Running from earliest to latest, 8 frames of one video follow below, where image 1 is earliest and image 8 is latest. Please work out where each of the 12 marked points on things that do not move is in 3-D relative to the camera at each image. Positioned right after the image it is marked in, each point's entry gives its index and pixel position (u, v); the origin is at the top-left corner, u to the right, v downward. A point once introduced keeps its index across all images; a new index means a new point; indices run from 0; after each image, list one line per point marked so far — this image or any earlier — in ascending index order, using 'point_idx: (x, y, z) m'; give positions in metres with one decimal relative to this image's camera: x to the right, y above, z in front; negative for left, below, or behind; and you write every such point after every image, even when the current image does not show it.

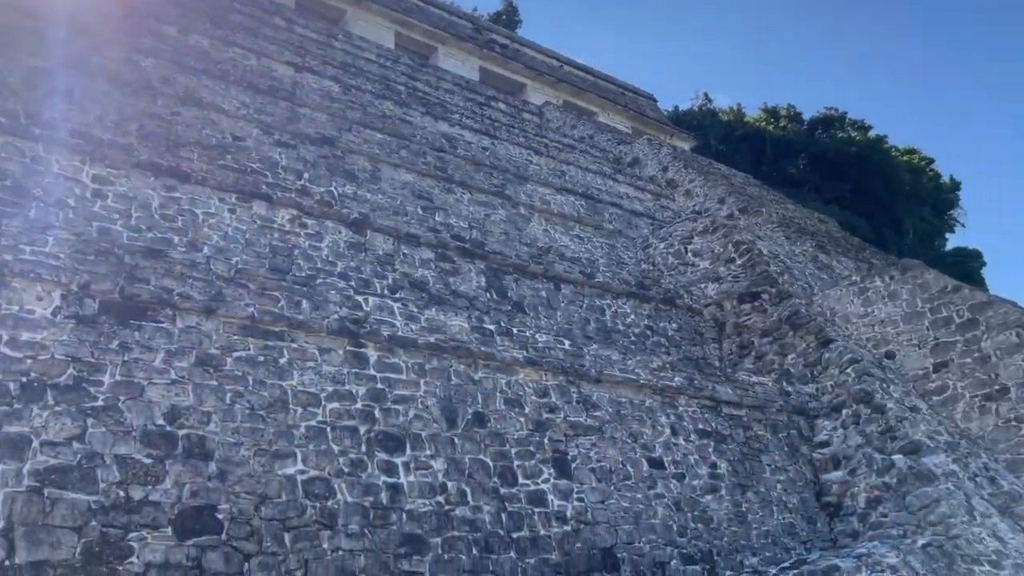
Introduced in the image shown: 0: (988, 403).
0: (+5.1, -1.2, +9.1) m
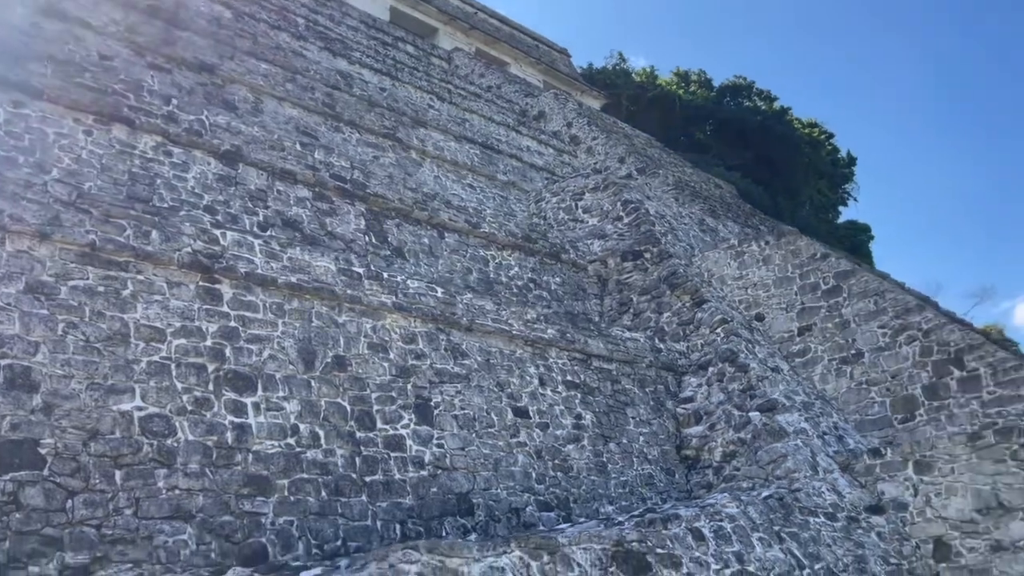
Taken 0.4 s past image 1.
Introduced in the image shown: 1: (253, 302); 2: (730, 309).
0: (+3.7, -0.9, +9.6) m
1: (-1.8, -0.1, +5.9) m
2: (+2.7, -0.3, +10.4) m
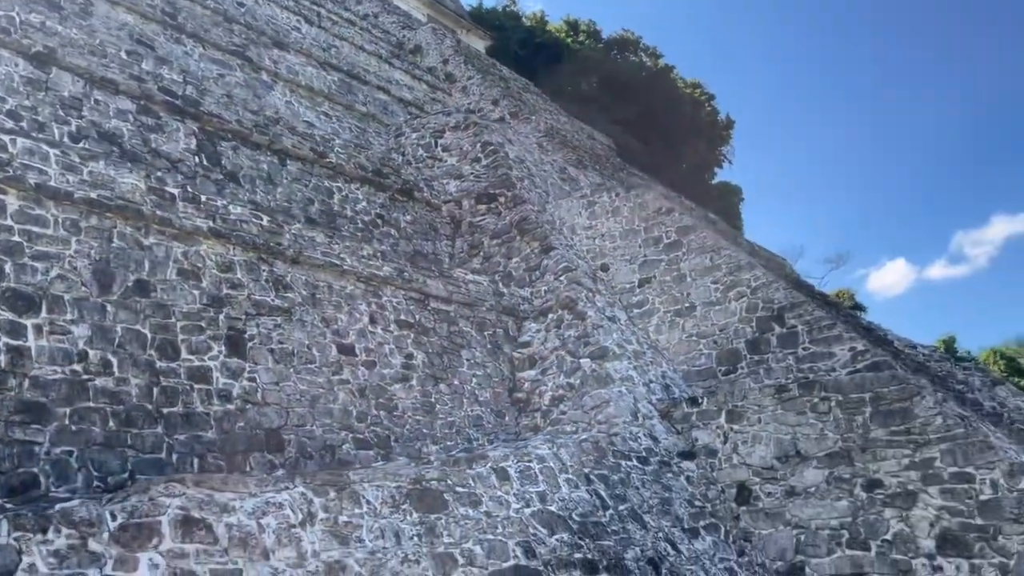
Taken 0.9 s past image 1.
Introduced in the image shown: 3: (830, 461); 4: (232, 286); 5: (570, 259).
0: (+1.9, -0.4, +9.9) m
1: (-3.0, +0.5, +5.5) m
2: (+0.8, +0.4, +10.5) m
3: (+2.7, -1.5, +7.2) m
4: (-2.1, 0.0, +6.5) m
5: (+0.7, +0.3, +10.2) m
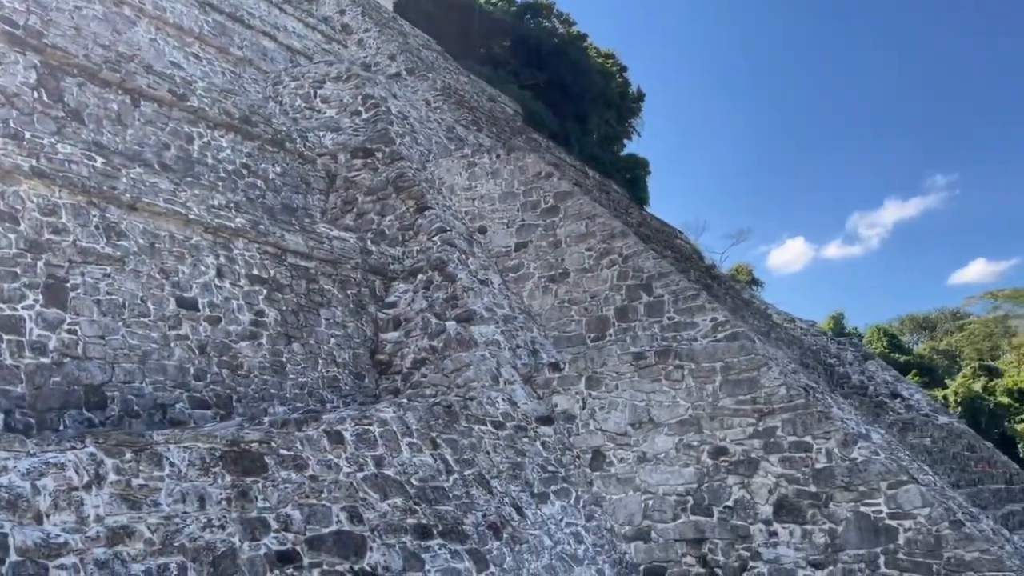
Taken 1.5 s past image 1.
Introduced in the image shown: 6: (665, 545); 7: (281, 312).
0: (+0.4, 0.0, +9.9) m
1: (-4.0, +0.8, +4.9) m
2: (-0.7, +0.8, +10.3) m
3: (+1.4, -1.2, +7.3) m
4: (-3.2, +0.4, +6.0) m
5: (-0.8, +0.8, +10.0) m
6: (+1.3, -2.1, +7.1) m
7: (-2.1, -0.2, +7.6) m
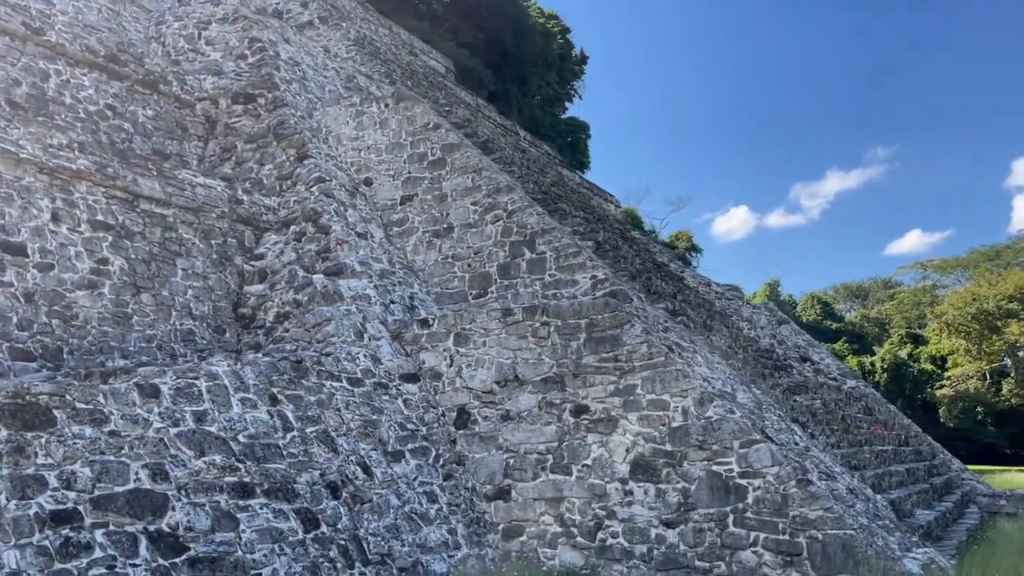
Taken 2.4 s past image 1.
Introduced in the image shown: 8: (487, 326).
0: (-0.9, +0.5, +9.6) m
1: (-4.9, +1.2, +4.3) m
2: (-2.0, +1.4, +9.9) m
3: (+0.3, -0.8, +7.1) m
4: (-4.3, +0.8, +5.4) m
5: (-2.1, +1.3, +9.6) m
6: (+0.1, -1.8, +6.9) m
7: (-3.2, +0.2, +7.2) m
8: (-0.2, -0.3, +7.5) m
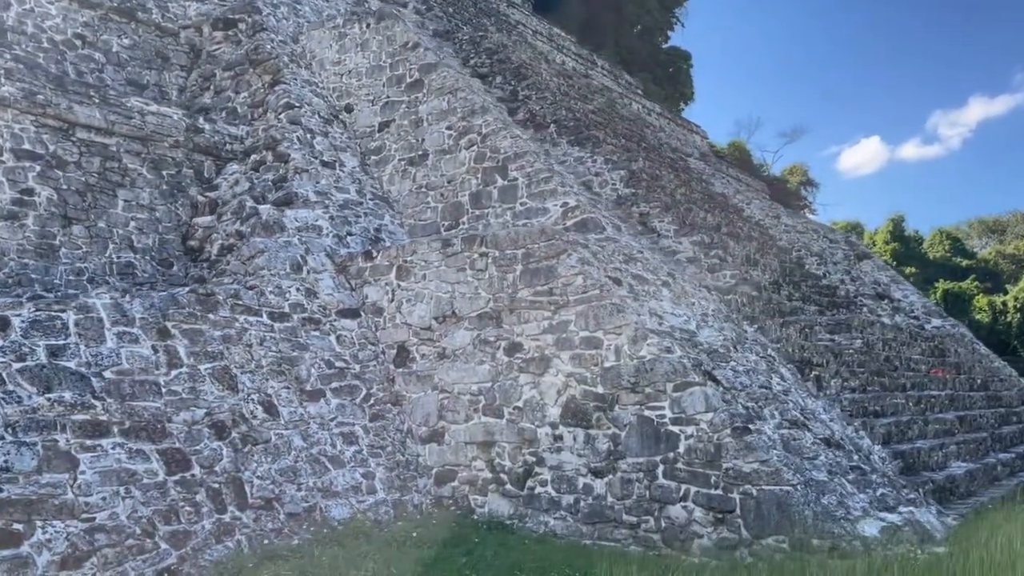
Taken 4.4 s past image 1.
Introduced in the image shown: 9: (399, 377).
0: (-1.1, +1.3, +9.0) m
1: (-5.8, +1.5, +4.2) m
2: (-2.2, +2.1, +9.4) m
3: (-0.3, -0.3, +6.5) m
4: (-5.0, +1.2, +5.3) m
5: (-2.3, +2.1, +9.2) m
6: (-0.4, -1.2, +6.5) m
7: (-3.7, +0.8, +7.0) m
8: (-0.7, +0.2, +6.9) m
9: (-0.9, -0.7, +6.9) m
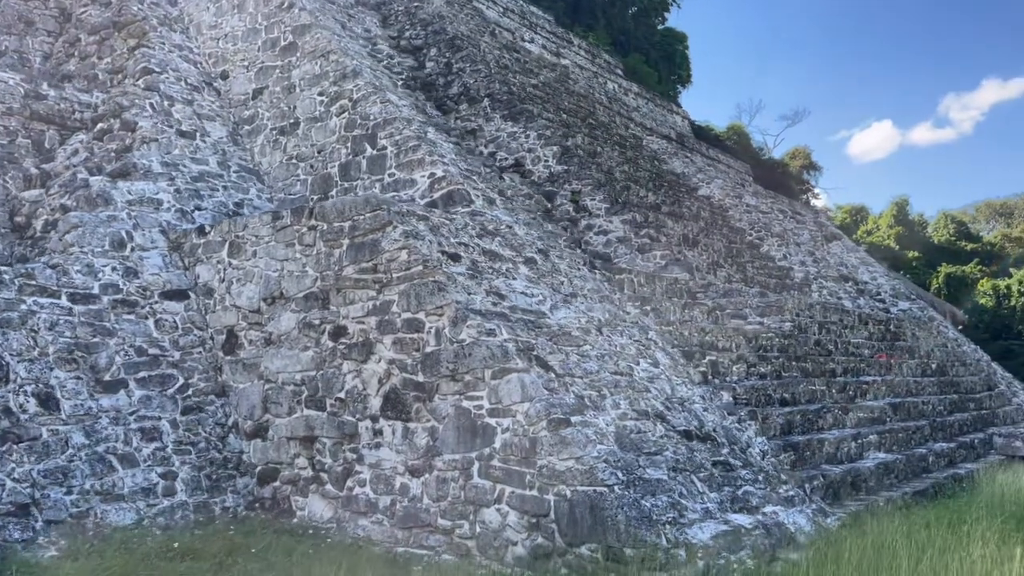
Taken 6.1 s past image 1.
0: (-2.3, +1.5, +8.3) m
1: (-7.0, +1.6, +3.5) m
2: (-3.4, +2.3, +8.7) m
3: (-1.4, -0.1, +5.8) m
4: (-6.1, +1.3, +4.6) m
5: (-3.5, +2.2, +8.4) m
6: (-1.6, -1.1, +5.8) m
7: (-4.9, +0.9, +6.3) m
8: (-1.9, +0.4, +6.2) m
9: (-2.1, -0.6, +6.2) m
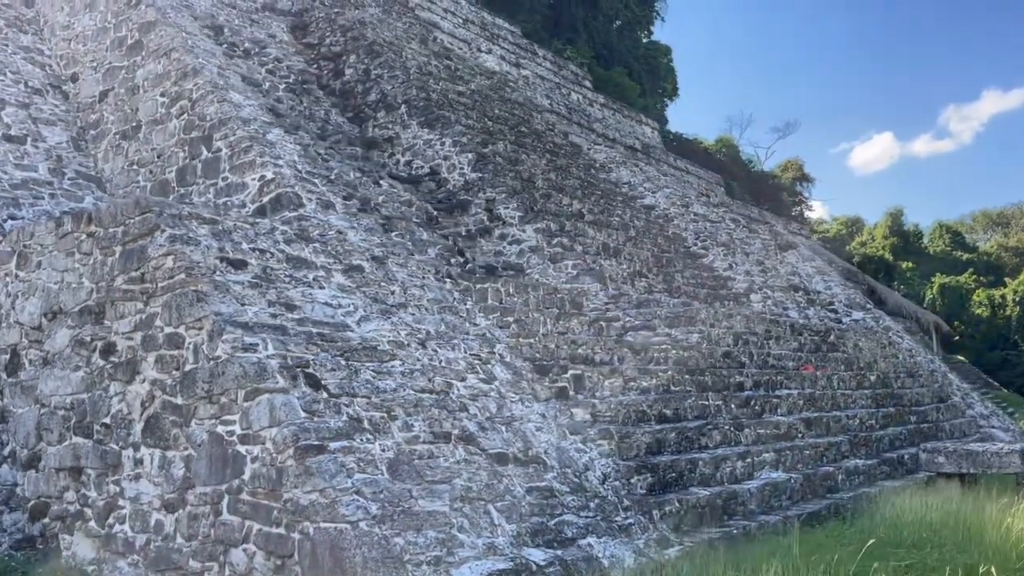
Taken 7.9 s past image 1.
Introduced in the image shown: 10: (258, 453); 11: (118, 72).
0: (-3.5, +1.3, +7.8) m
1: (-8.2, +1.5, +3.0) m
2: (-4.7, +2.2, +8.1) m
3: (-2.7, -0.2, +5.3) m
4: (-7.4, +1.2, +4.1) m
5: (-4.8, +2.1, +7.9) m
6: (-2.8, -1.1, +5.2) m
7: (-6.2, +0.8, +5.7) m
8: (-3.1, +0.3, +5.7) m
9: (-3.3, -0.7, +5.6) m
10: (-1.3, -0.8, +4.2) m
11: (-3.7, +2.0, +8.0) m
